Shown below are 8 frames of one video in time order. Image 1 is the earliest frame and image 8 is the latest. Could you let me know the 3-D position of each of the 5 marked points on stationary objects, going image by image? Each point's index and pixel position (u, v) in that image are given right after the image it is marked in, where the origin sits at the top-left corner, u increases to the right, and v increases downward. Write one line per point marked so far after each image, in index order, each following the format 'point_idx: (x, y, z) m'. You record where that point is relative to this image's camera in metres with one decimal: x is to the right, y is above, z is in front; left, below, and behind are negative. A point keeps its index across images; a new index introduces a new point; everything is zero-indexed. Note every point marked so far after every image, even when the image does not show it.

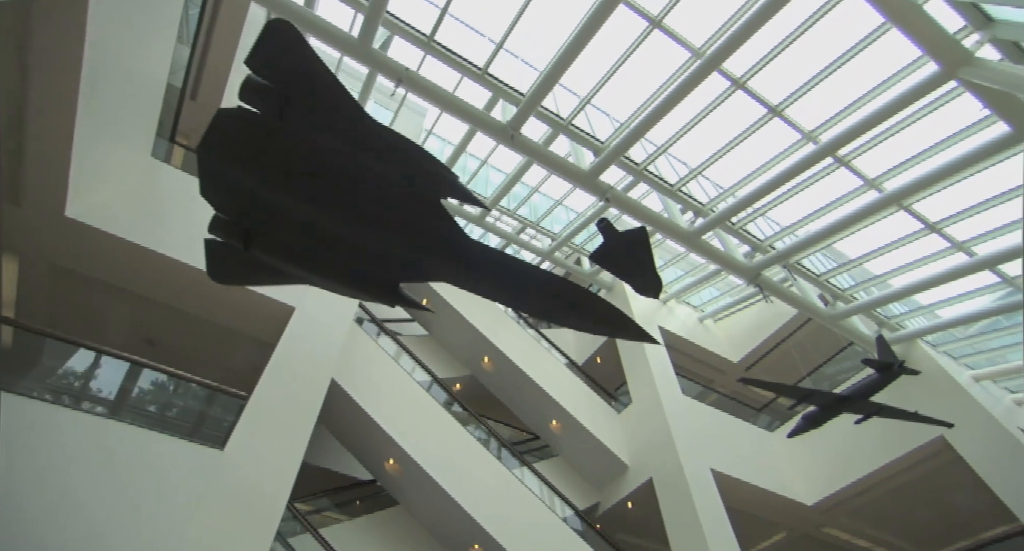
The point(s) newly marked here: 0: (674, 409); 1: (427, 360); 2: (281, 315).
0: (+3.4, -2.7, +10.1) m
1: (-2.1, -2.0, +11.6) m
2: (-3.3, -0.5, +6.8) m
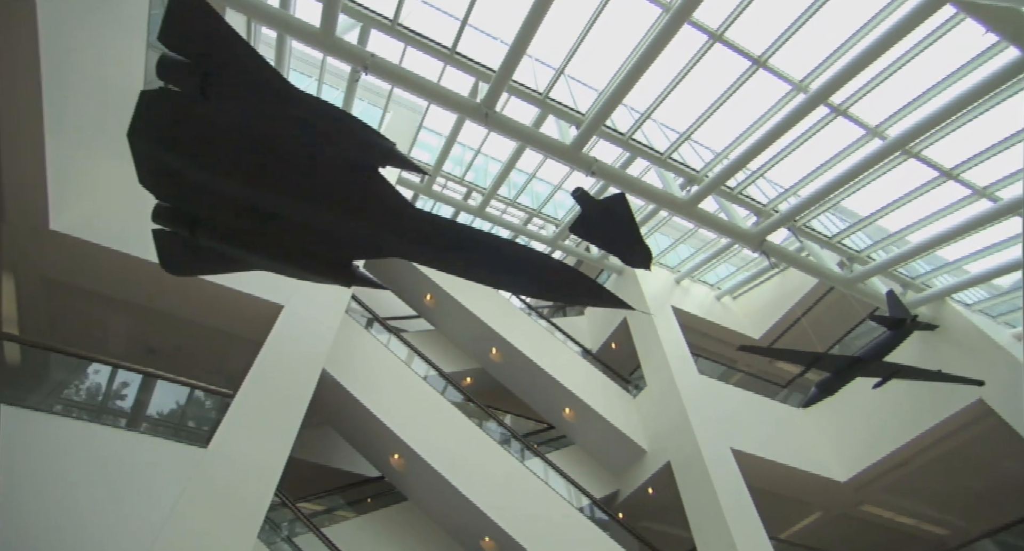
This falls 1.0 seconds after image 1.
0: (+3.6, -2.2, +9.7) m
1: (-1.8, -1.9, +11.5) m
2: (-3.4, -0.5, +6.8) m
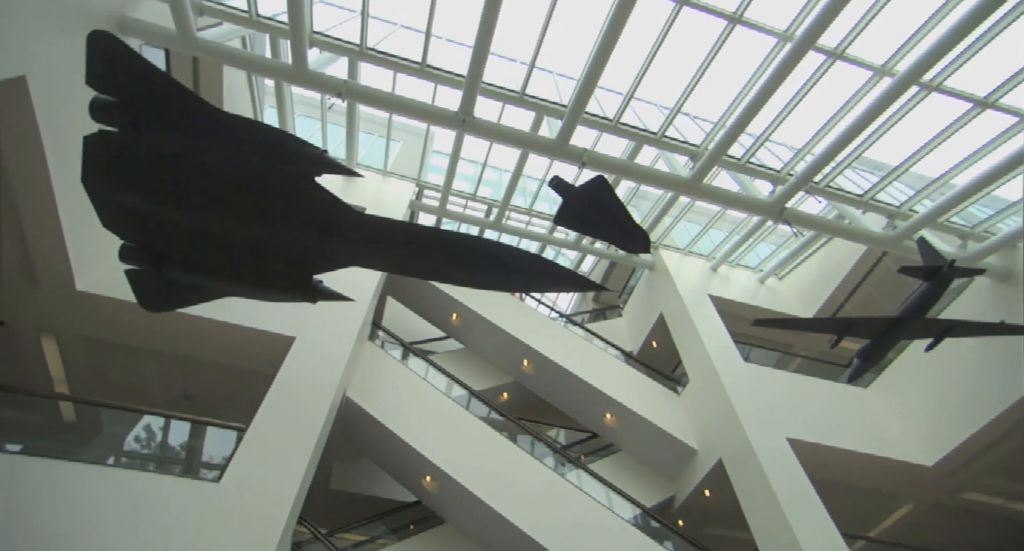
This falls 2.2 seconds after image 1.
0: (+4.2, -1.9, +9.0) m
1: (-1.0, -2.3, +11.4) m
2: (-3.3, -1.0, +6.9) m
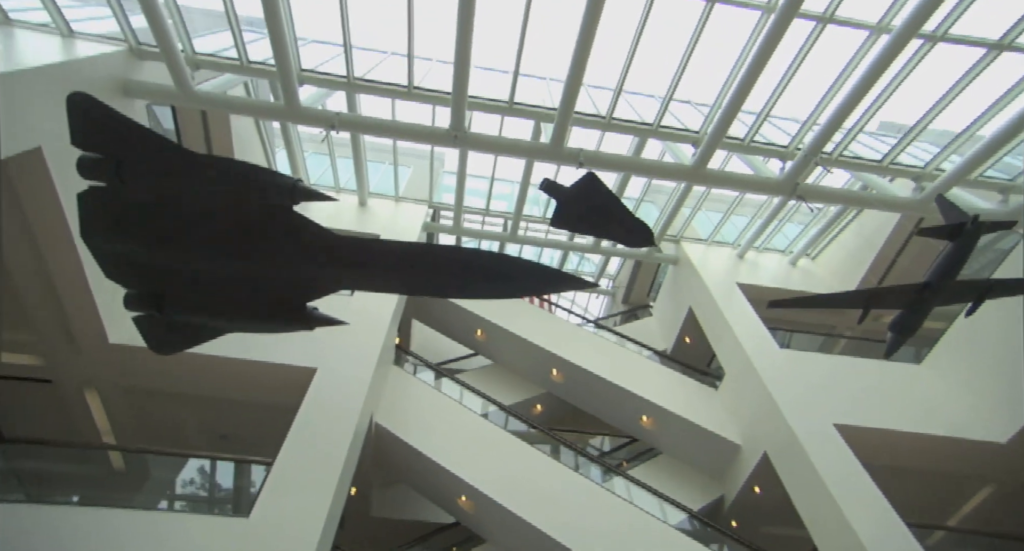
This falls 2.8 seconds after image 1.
0: (+4.6, -1.6, +8.6) m
1: (-0.3, -2.7, +11.3) m
2: (-3.0, -1.5, +7.1) m
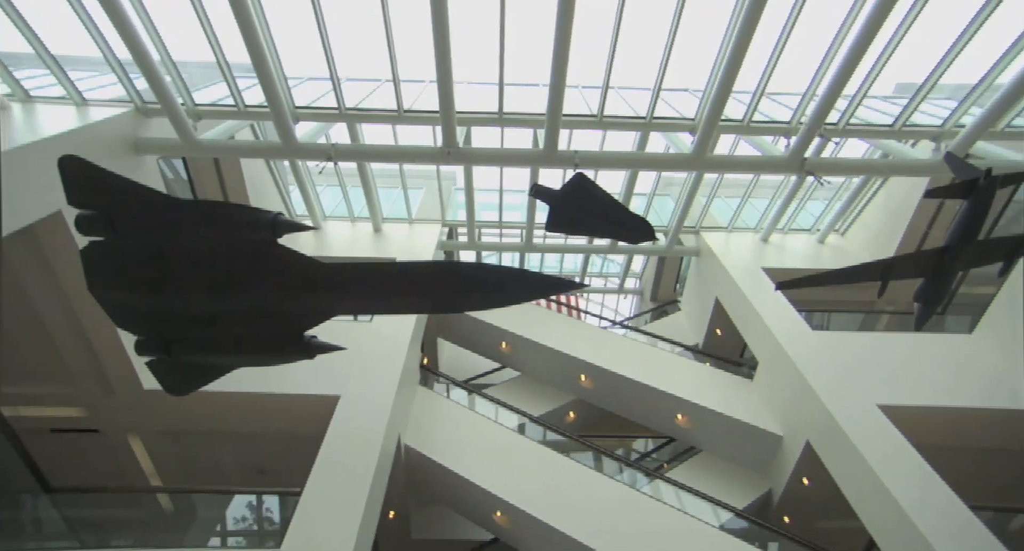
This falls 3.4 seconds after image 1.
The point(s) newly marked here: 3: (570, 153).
0: (+5.0, -1.3, +8.2) m
1: (+0.4, -2.9, +11.2) m
2: (-2.7, -1.9, +7.2) m
3: (+0.8, +1.7, +6.5) m
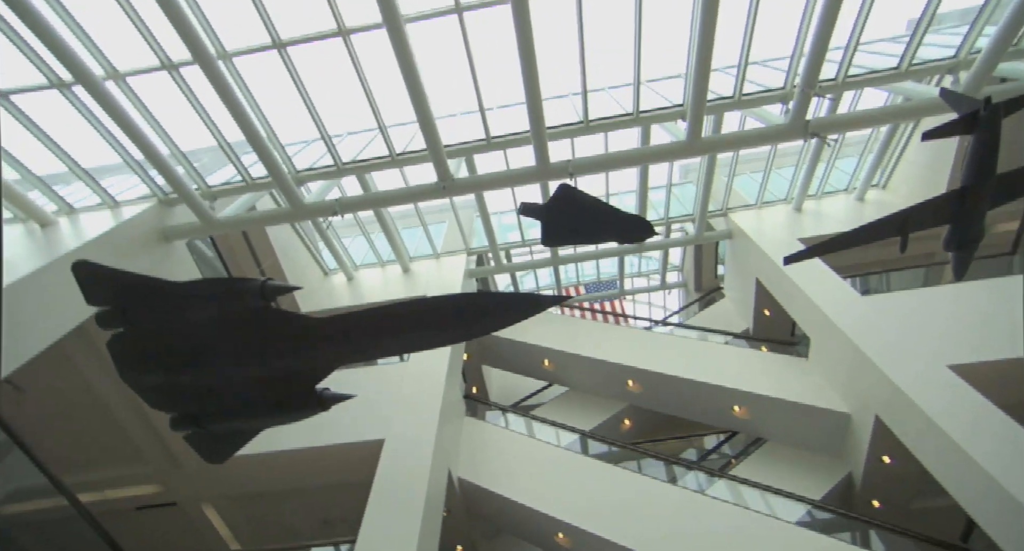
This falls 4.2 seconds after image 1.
0: (+5.5, -0.7, +7.7) m
1: (+1.6, -3.1, +11.0) m
2: (-2.0, -2.6, +7.3) m
3: (+0.7, +1.5, +6.5) m
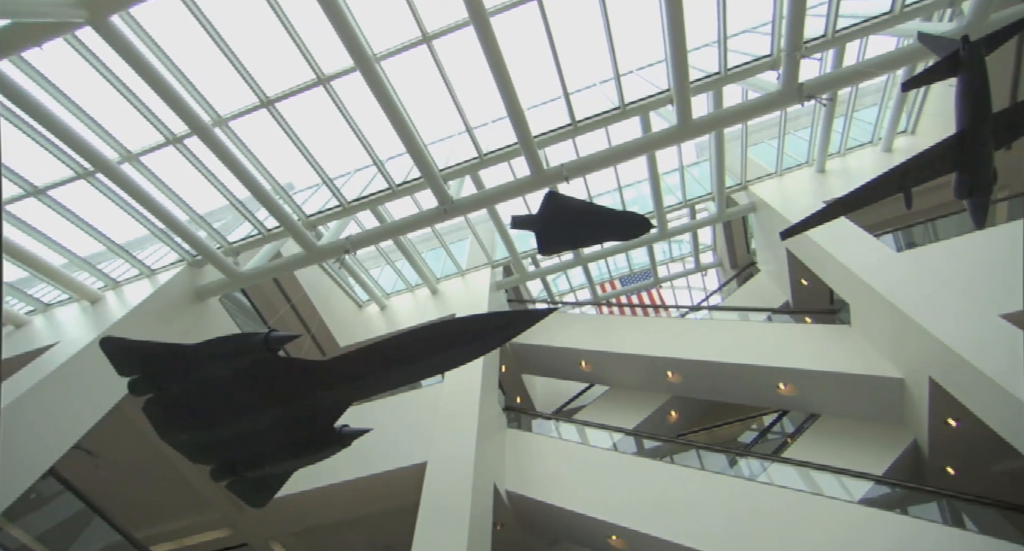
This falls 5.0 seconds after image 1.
0: (+5.8, 0.0, +7.3) m
1: (+2.5, -3.0, +10.8) m
2: (-1.4, -3.0, +7.5) m
3: (+0.6, +1.5, +6.5) m
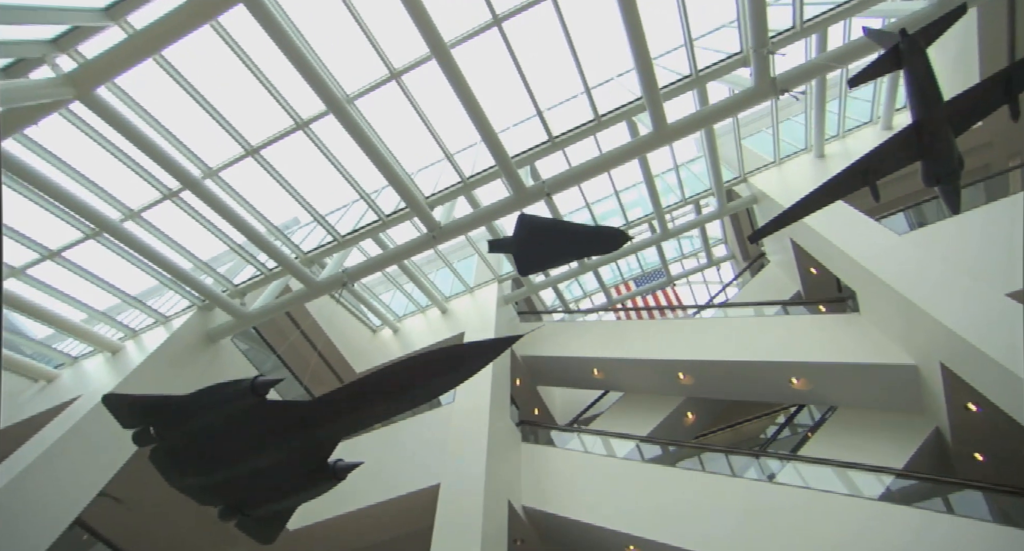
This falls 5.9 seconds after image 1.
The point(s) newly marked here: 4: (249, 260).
0: (+5.7, +0.2, +7.1) m
1: (+2.9, -3.1, +10.7) m
2: (-1.2, -3.4, +7.6) m
3: (+0.4, +1.2, +6.6) m
4: (-4.1, +0.3, +7.6) m
